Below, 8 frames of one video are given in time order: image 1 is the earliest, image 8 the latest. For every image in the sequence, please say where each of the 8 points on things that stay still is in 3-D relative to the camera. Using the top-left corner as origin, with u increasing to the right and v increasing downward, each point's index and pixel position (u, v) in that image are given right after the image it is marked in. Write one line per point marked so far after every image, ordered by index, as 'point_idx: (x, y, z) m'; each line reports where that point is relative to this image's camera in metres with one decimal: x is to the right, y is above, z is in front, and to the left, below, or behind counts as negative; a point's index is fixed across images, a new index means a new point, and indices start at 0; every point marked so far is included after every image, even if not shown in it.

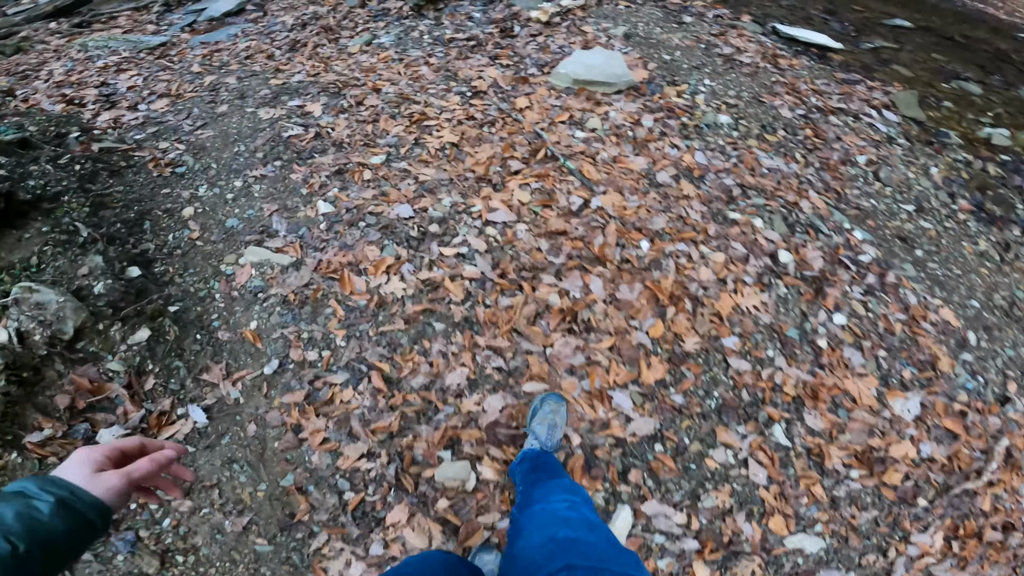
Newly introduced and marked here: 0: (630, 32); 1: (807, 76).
0: (+1.0, +2.2, +4.7) m
1: (+2.5, +1.7, +4.5) m
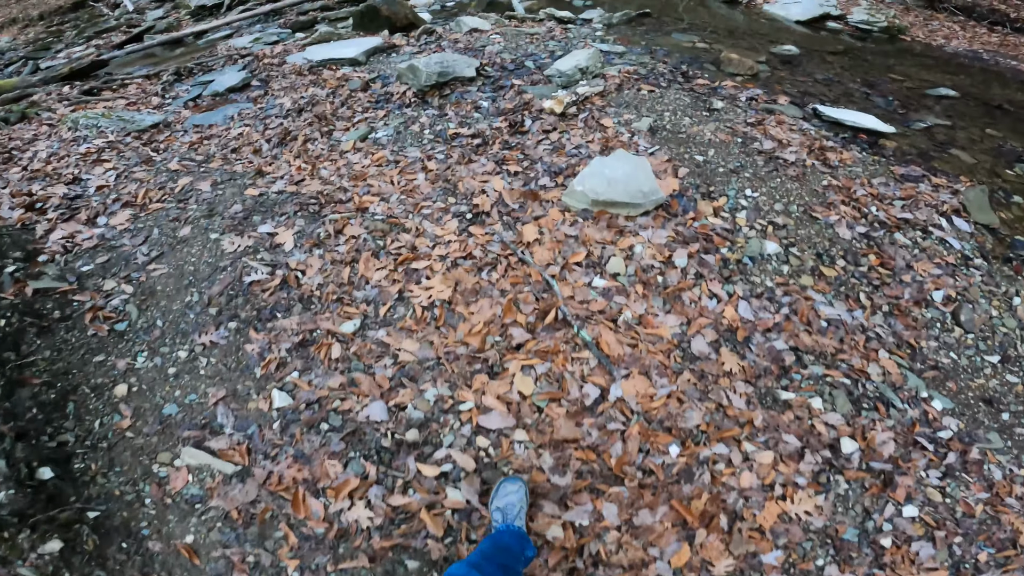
0: (+1.1, +1.2, +4.2) m
1: (+2.5, +0.8, +4.0) m
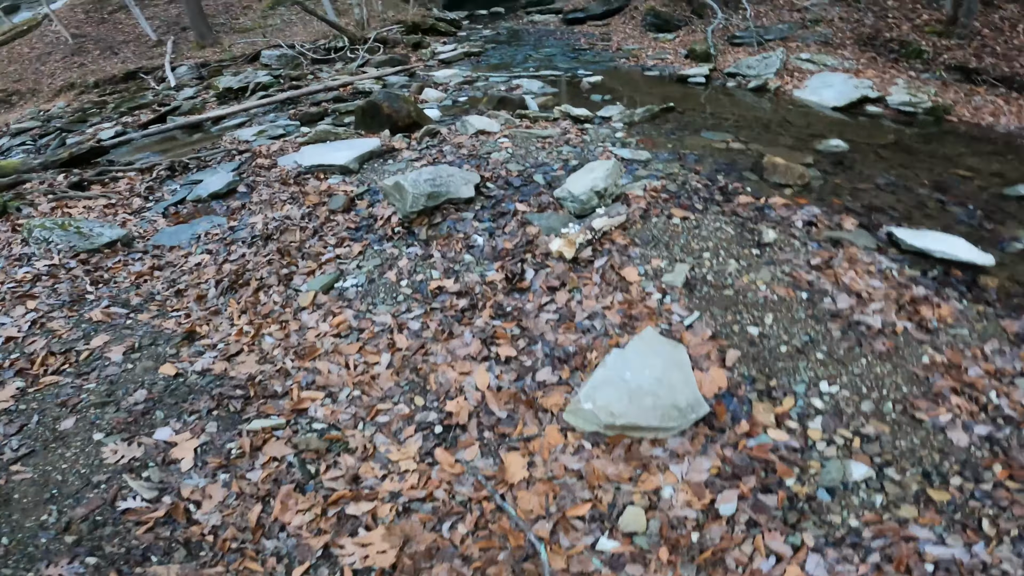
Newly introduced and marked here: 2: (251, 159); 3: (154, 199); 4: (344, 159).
0: (+1.1, +0.1, +3.4) m
1: (+2.5, -0.3, +3.0) m
2: (-3.1, +1.5, +6.7) m
3: (-3.9, +1.1, +6.0) m
4: (-1.6, +1.2, +5.3) m
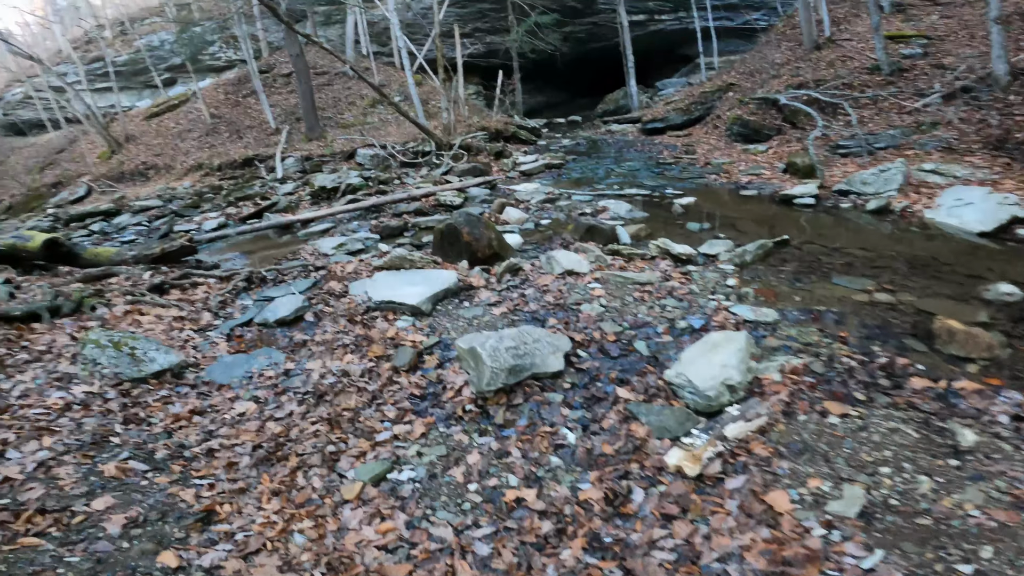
0: (+1.6, -1.0, +2.4) m
1: (+2.9, -1.4, +1.8) m
2: (-2.1, +0.1, +6.4) m
3: (-3.0, -0.2, +5.7) m
4: (-0.8, -0.1, +4.8) m
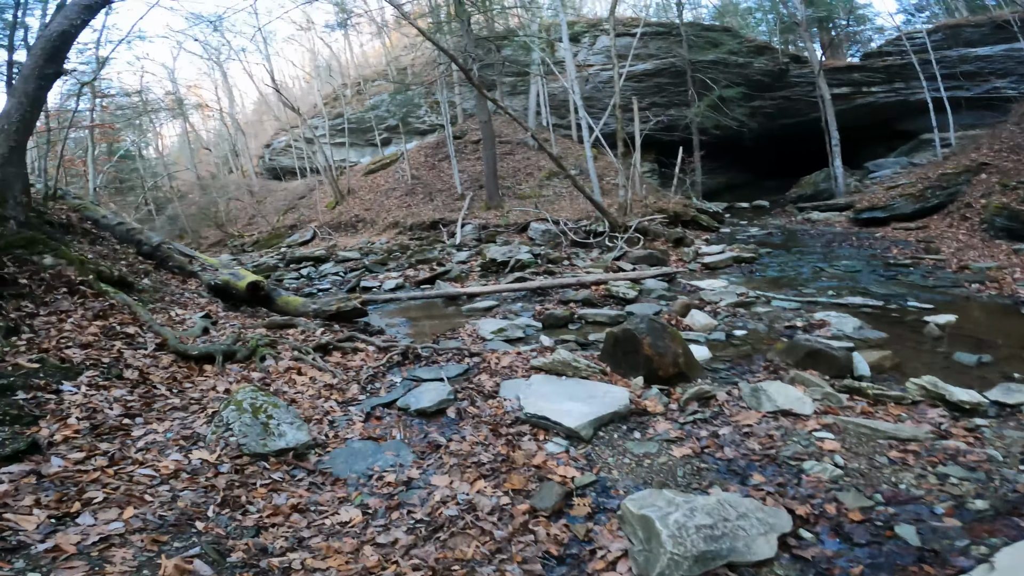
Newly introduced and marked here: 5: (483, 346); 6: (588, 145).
0: (+2.0, -1.7, +0.9) m
1: (+3.1, -2.2, -0.1) m
2: (-0.4, -0.9, +5.8) m
3: (-1.4, -1.0, +5.5) m
4: (+0.5, -0.9, +3.9) m
5: (-0.3, -0.7, +6.7) m
6: (+2.1, +3.7, +15.3) m
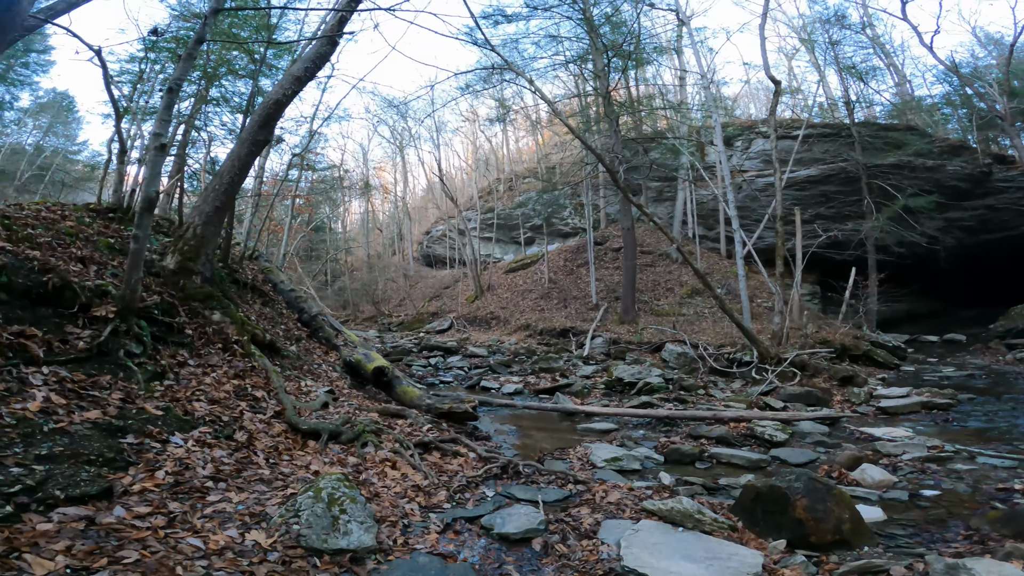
0: (+1.6, -2.1, -0.2) m
1: (+2.3, -2.4, -1.5) m
2: (+0.6, -2.0, +5.2) m
3: (-0.5, -2.1, +5.1) m
4: (+0.9, -1.8, +3.2) m
5: (+0.9, -2.0, +6.0) m
6: (+5.8, +0.7, +14.3) m
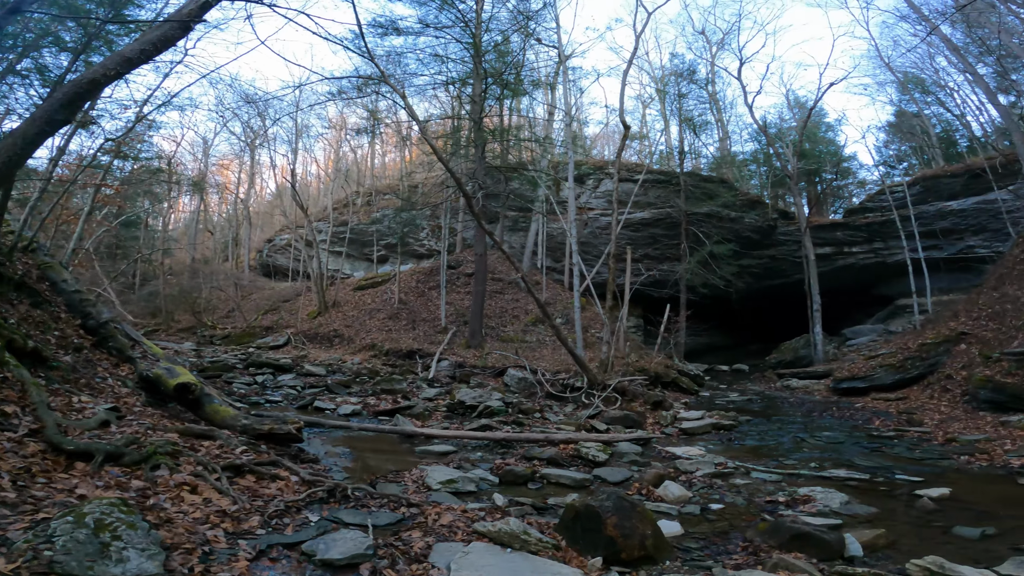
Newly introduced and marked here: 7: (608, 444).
0: (+1.4, -2.1, +0.1) m
1: (+2.4, -2.4, -0.9) m
2: (-1.0, -2.2, +5.1) m
3: (-2.0, -2.2, +4.7) m
4: (-0.1, -1.9, +3.3) m
5: (-0.9, -2.3, +6.0) m
6: (+1.8, -0.2, +15.3) m
7: (+1.4, -2.2, +8.2) m
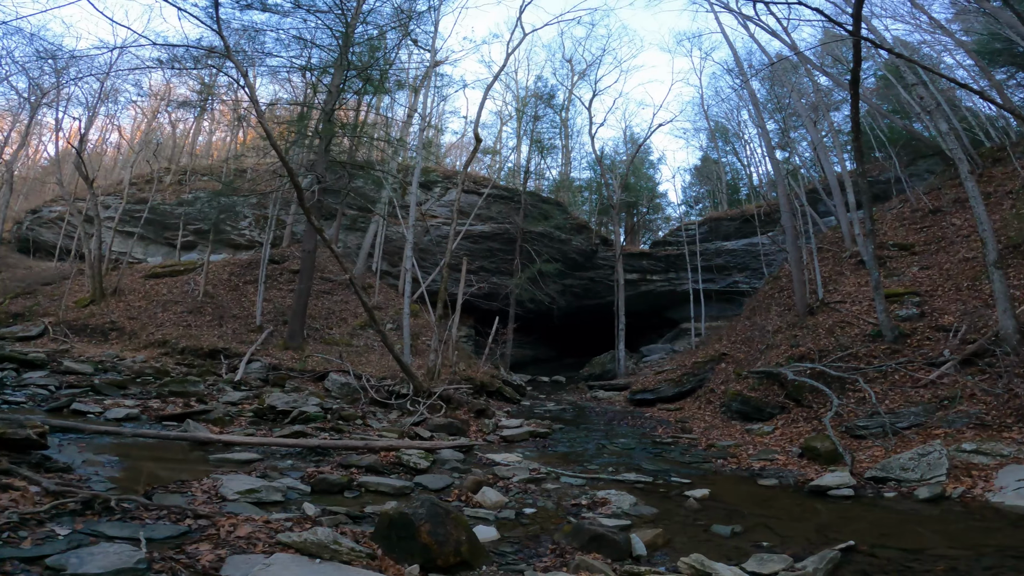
0: (+0.9, -2.2, +0.4) m
1: (+2.2, -2.6, -0.3) m
2: (-2.7, -2.1, +4.6) m
3: (-3.6, -2.0, +4.0) m
4: (-1.3, -1.9, +3.1) m
5: (-2.9, -2.2, +5.4) m
6: (-2.7, -0.4, +15.3) m
7: (-1.2, -2.4, +8.3) m
